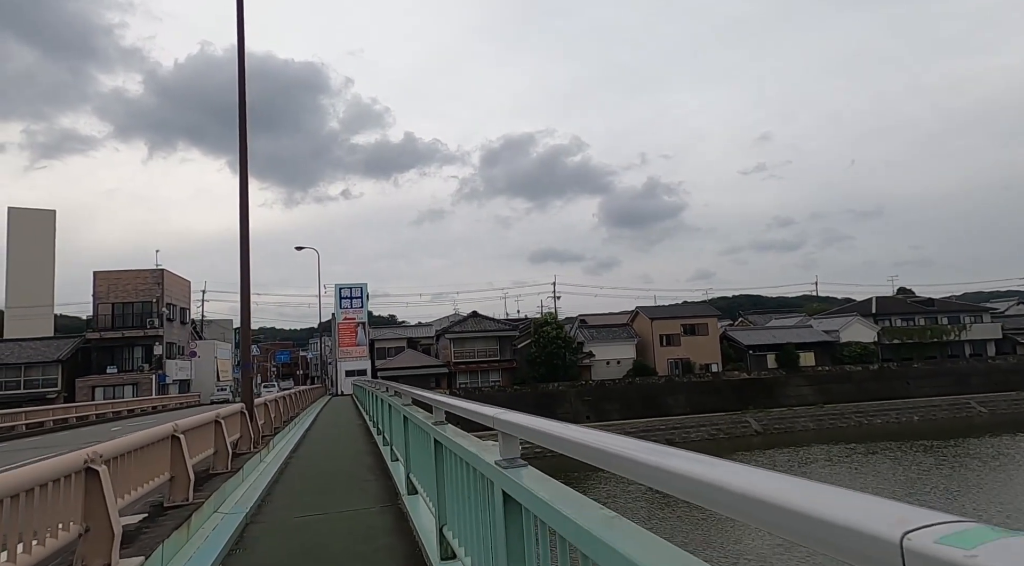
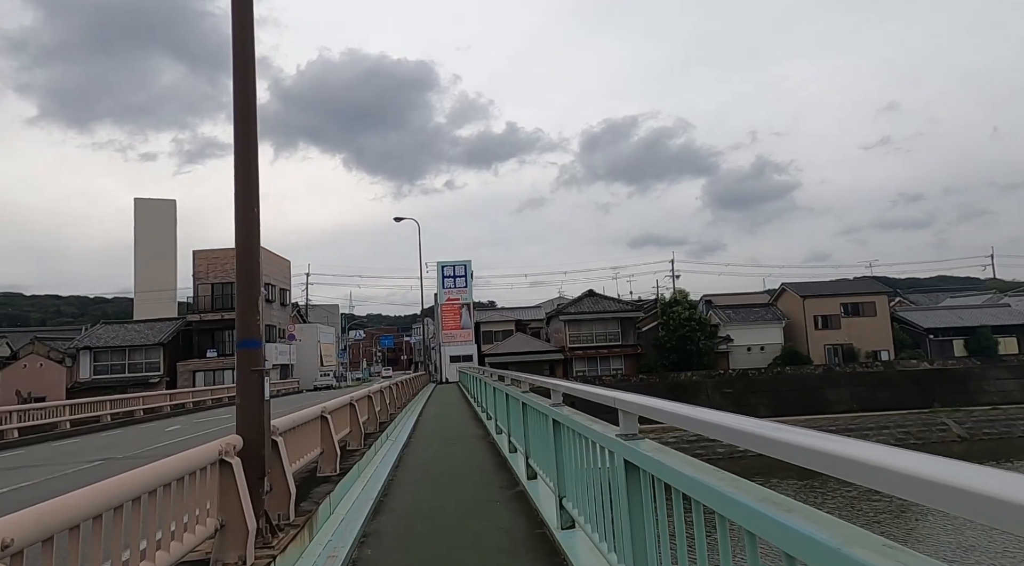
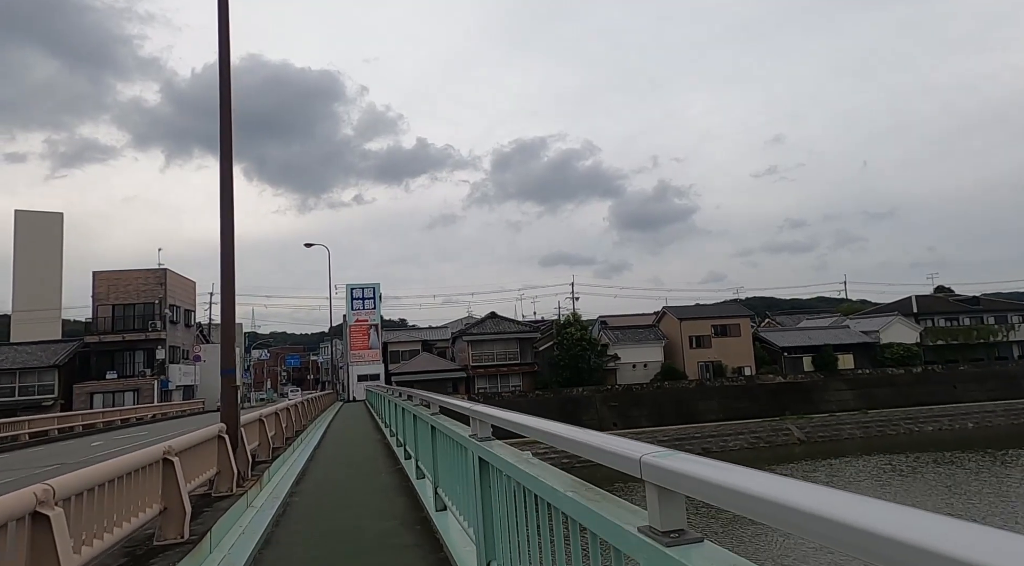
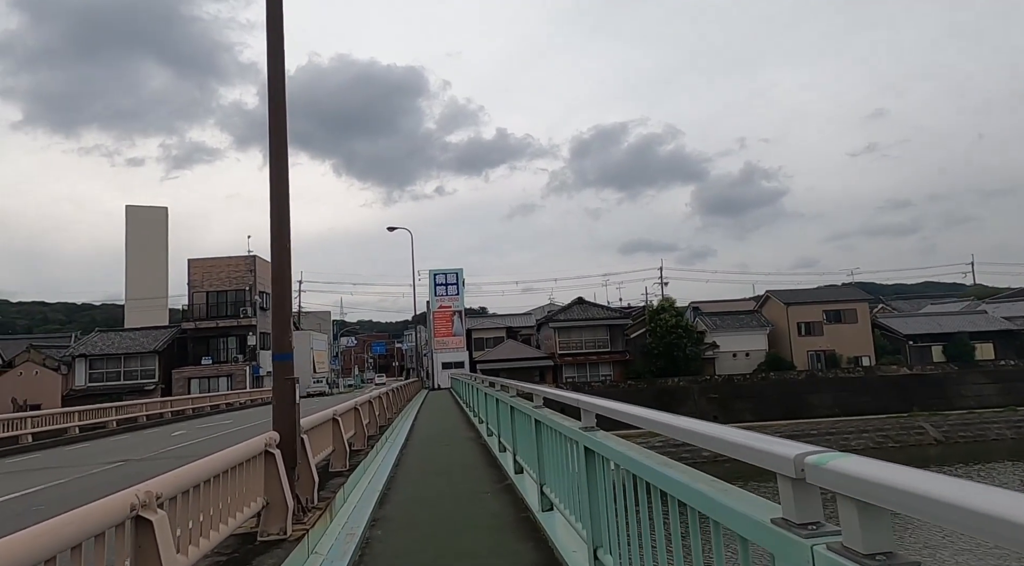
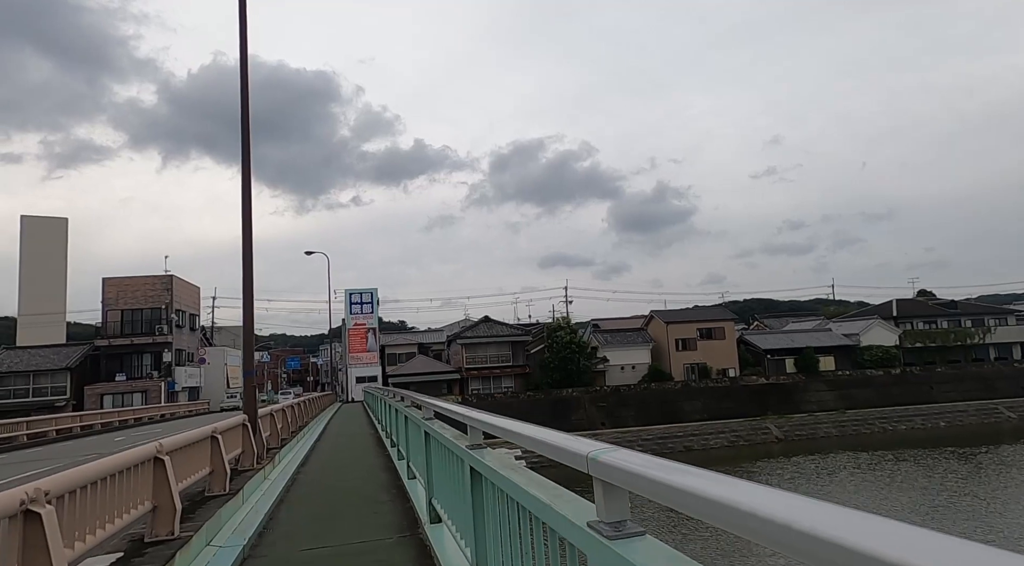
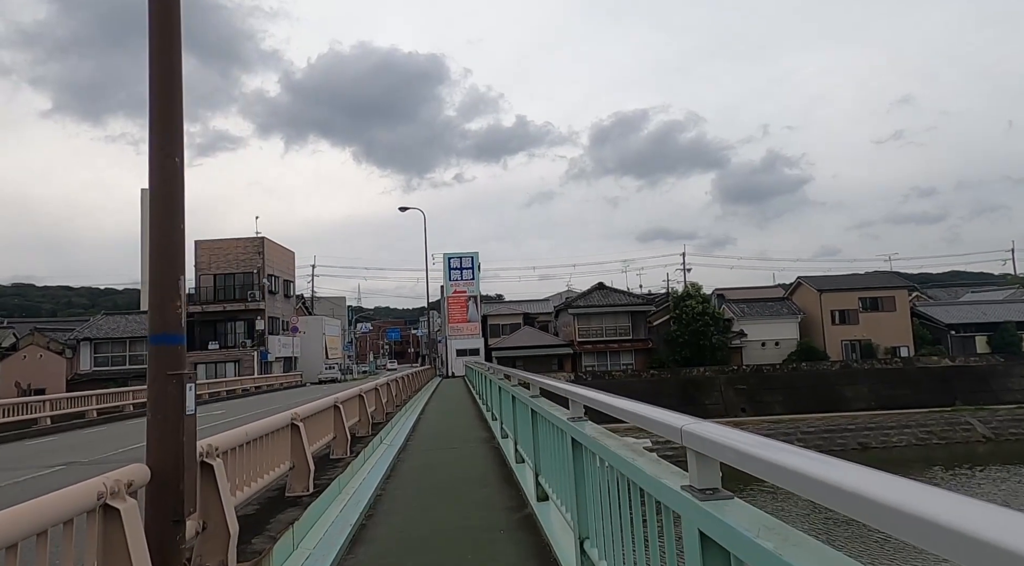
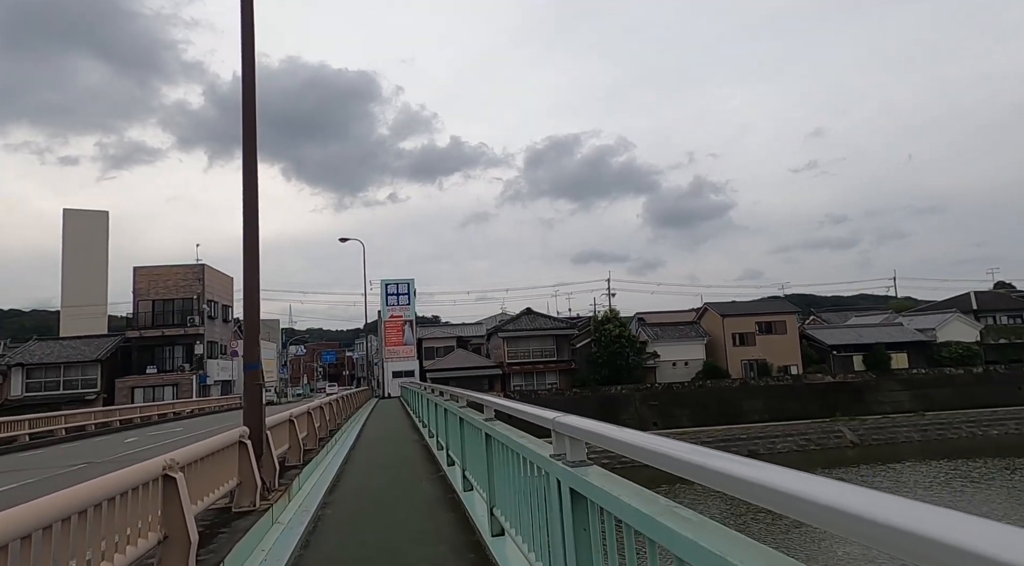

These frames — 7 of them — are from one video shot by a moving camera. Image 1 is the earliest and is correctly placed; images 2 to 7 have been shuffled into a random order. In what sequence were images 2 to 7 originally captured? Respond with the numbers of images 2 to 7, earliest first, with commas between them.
5, 3, 7, 4, 2, 6
